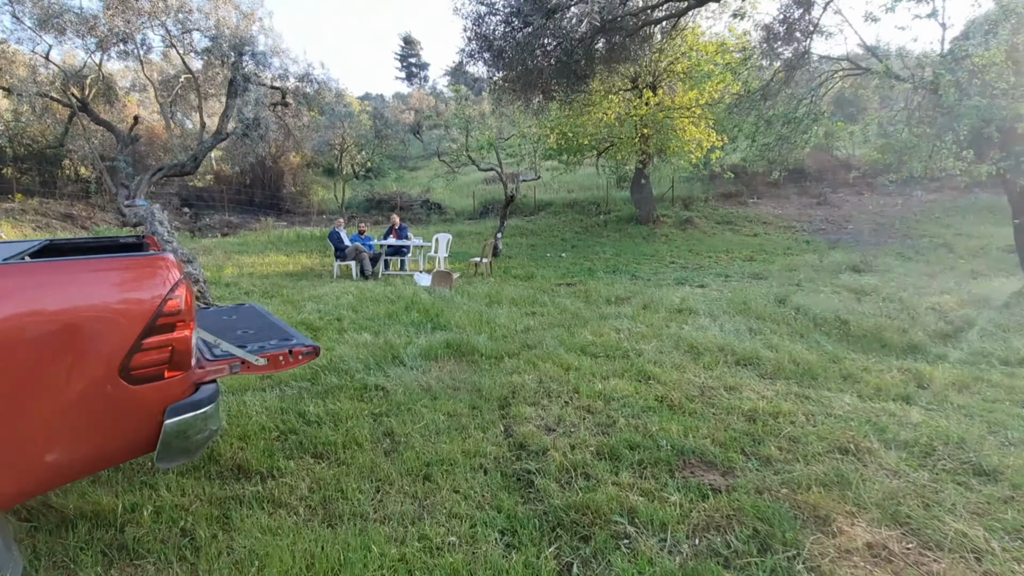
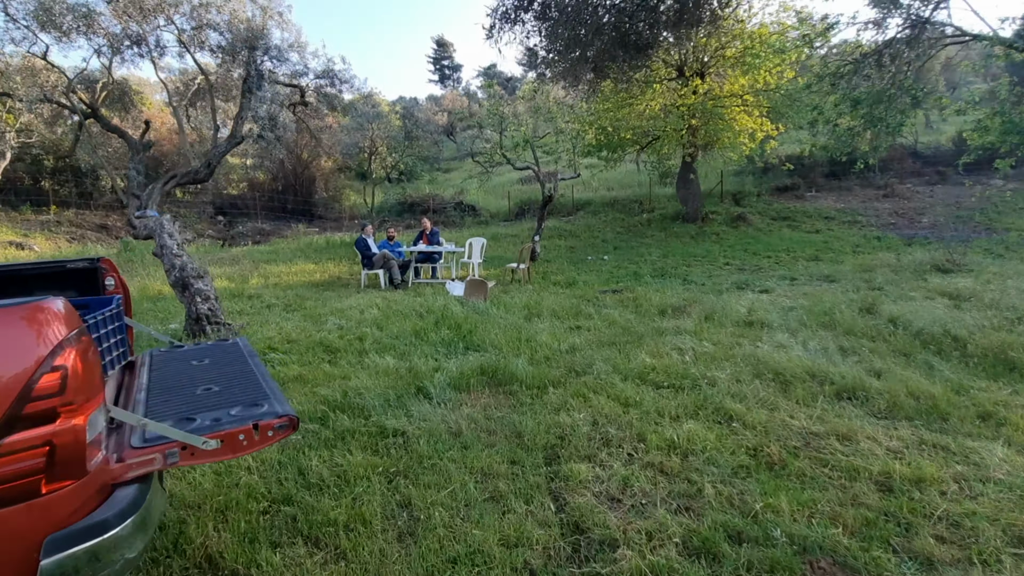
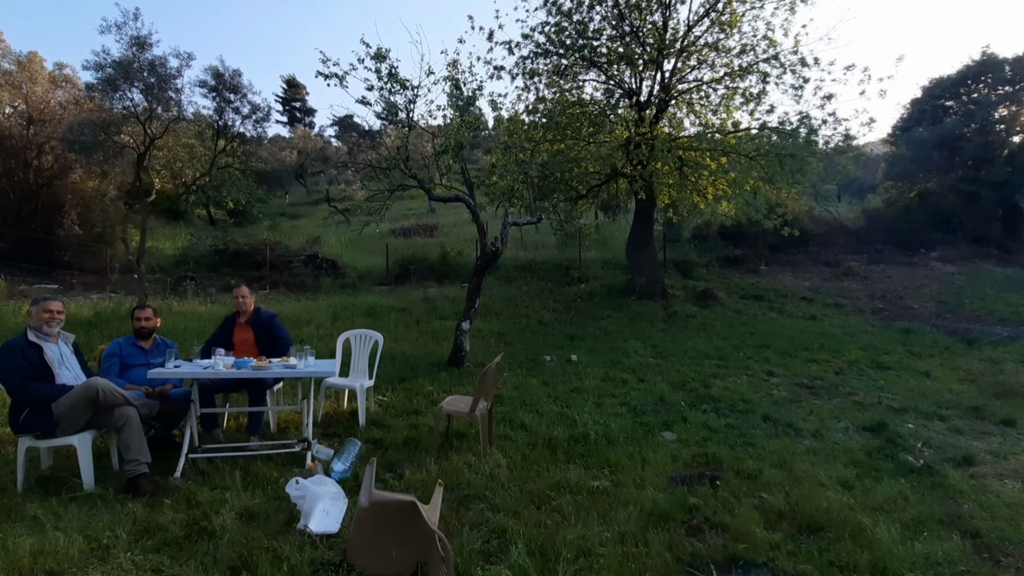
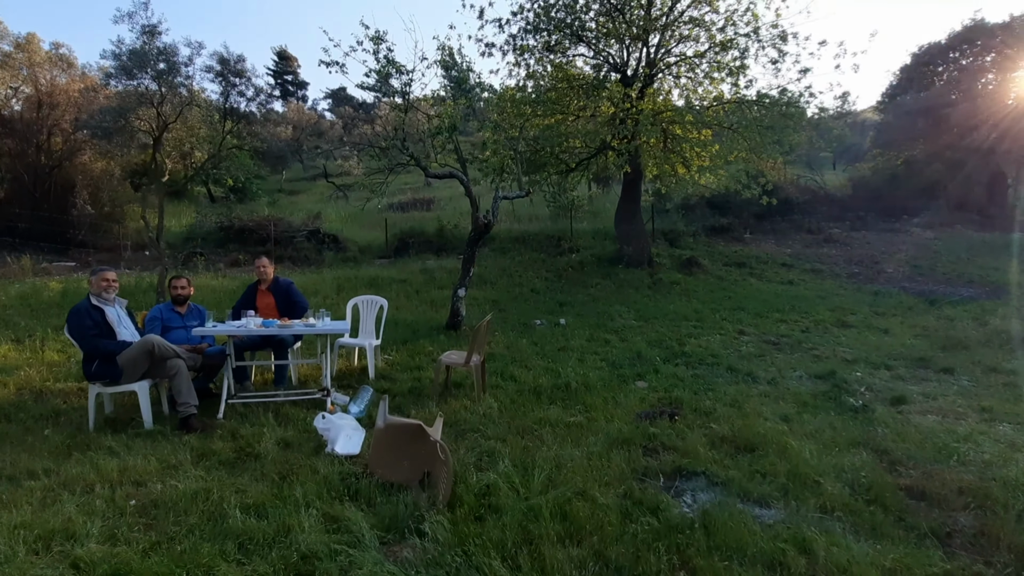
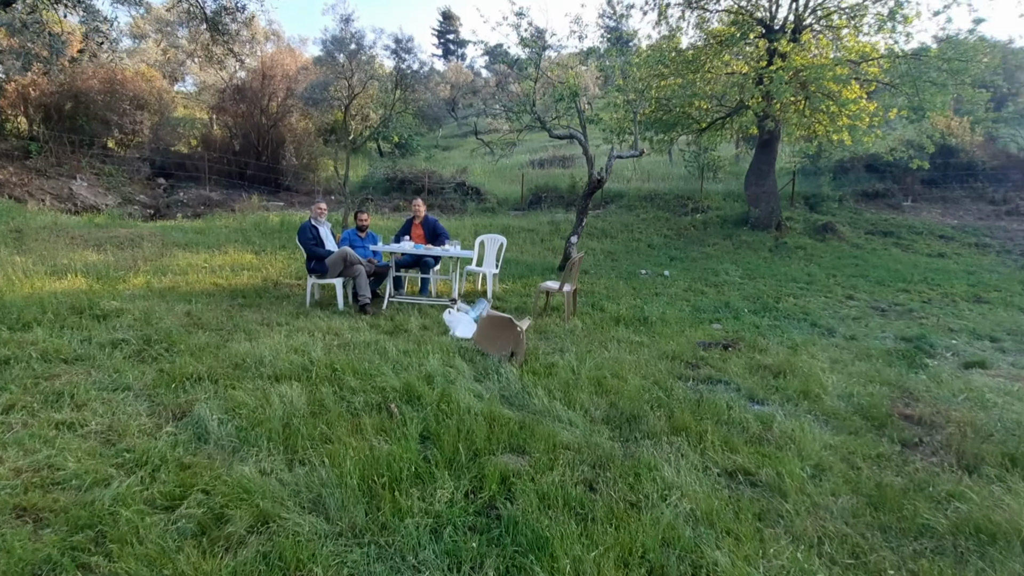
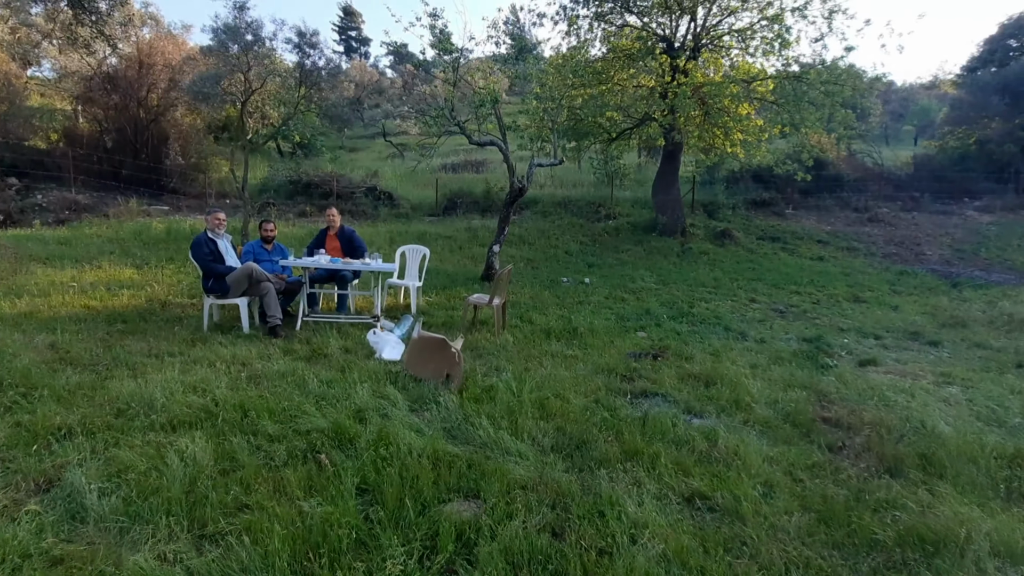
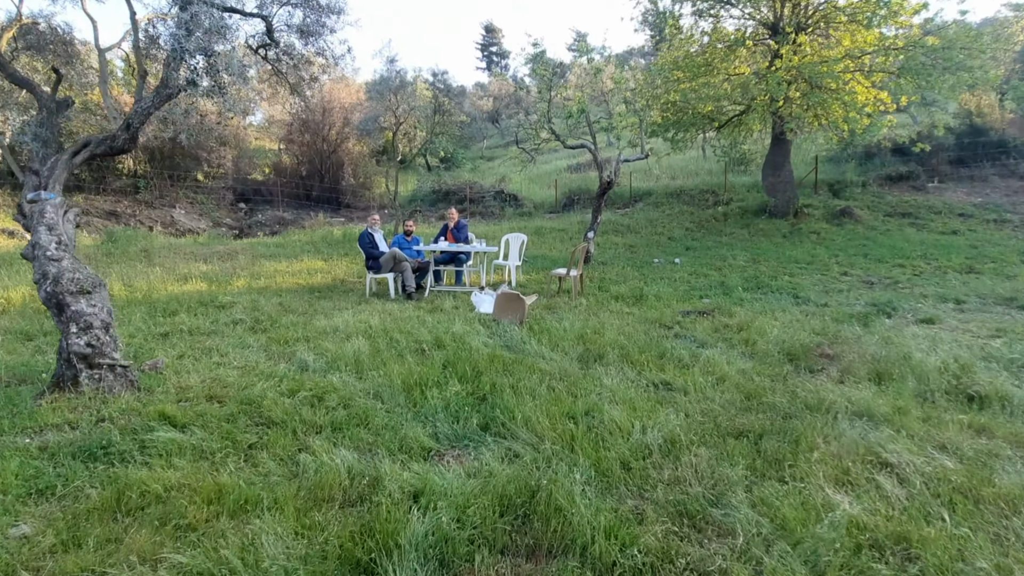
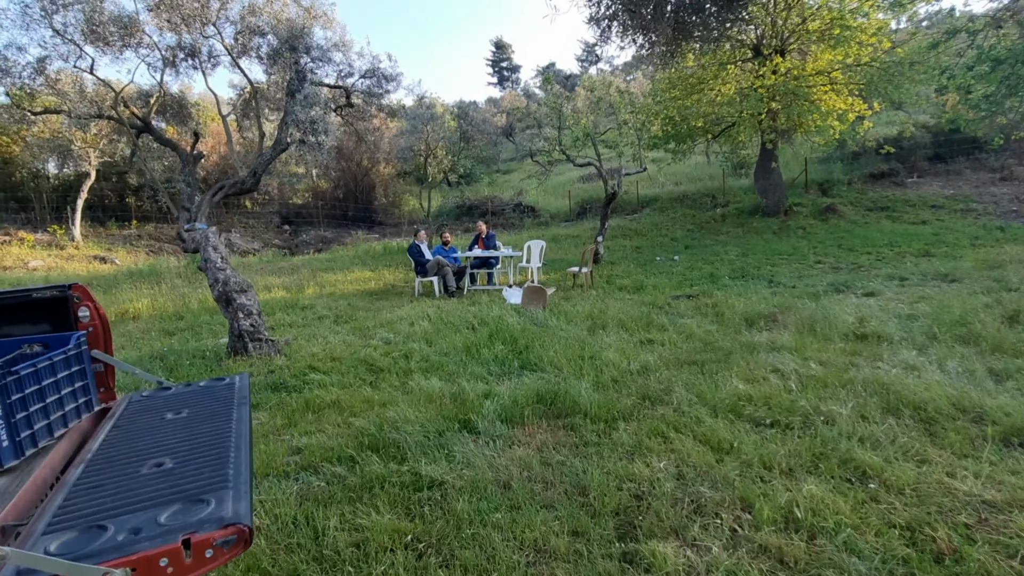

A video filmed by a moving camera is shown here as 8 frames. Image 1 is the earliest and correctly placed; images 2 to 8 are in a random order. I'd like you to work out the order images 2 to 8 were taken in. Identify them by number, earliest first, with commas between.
2, 8, 7, 5, 6, 4, 3
